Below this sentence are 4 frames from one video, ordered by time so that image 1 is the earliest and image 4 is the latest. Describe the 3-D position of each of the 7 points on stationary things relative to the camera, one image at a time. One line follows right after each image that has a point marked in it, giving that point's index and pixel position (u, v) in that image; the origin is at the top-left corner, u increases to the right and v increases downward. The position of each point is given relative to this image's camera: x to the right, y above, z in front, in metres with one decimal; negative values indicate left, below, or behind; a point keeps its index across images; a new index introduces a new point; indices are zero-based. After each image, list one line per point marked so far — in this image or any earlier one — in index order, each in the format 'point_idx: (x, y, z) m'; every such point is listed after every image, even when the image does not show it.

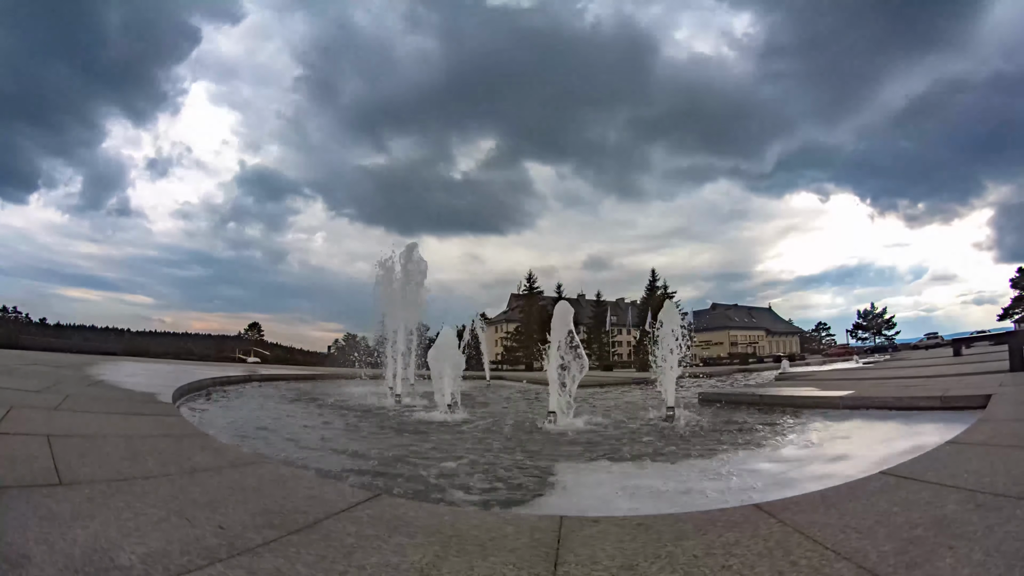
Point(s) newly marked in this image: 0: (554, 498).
0: (+0.5, -1.9, +4.3) m
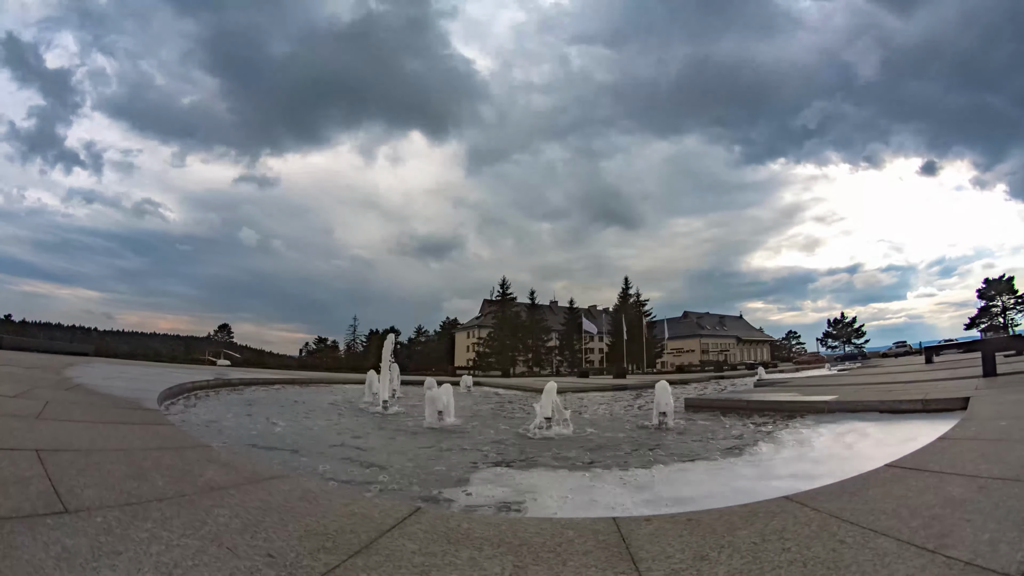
0: (+0.8, -2.1, +4.7) m
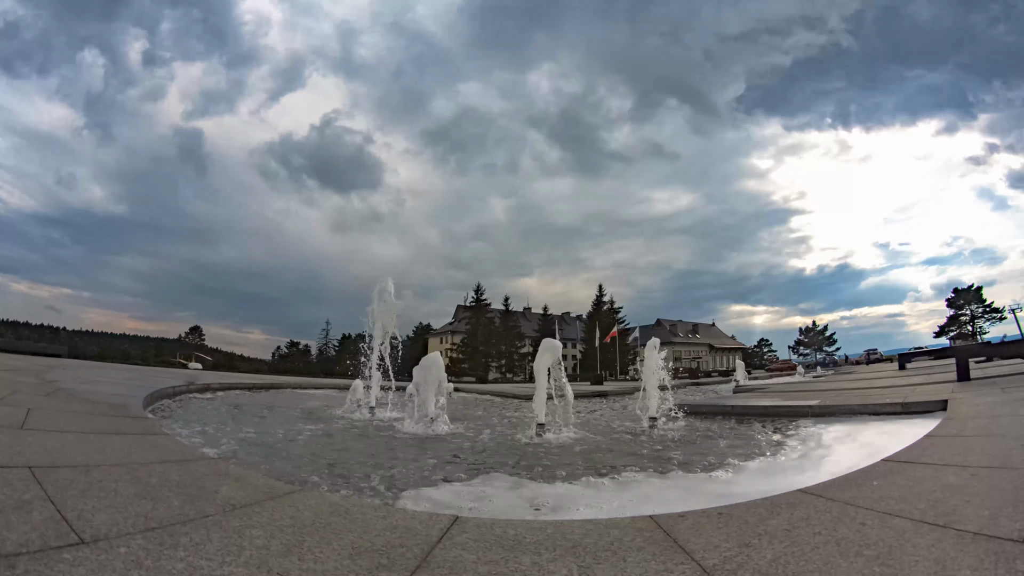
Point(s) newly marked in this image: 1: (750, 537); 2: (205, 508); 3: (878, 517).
0: (+1.0, -2.2, +4.8) m
1: (+1.9, -1.9, +3.8) m
2: (-2.2, -1.6, +3.5) m
3: (+2.8, -1.7, +3.6) m
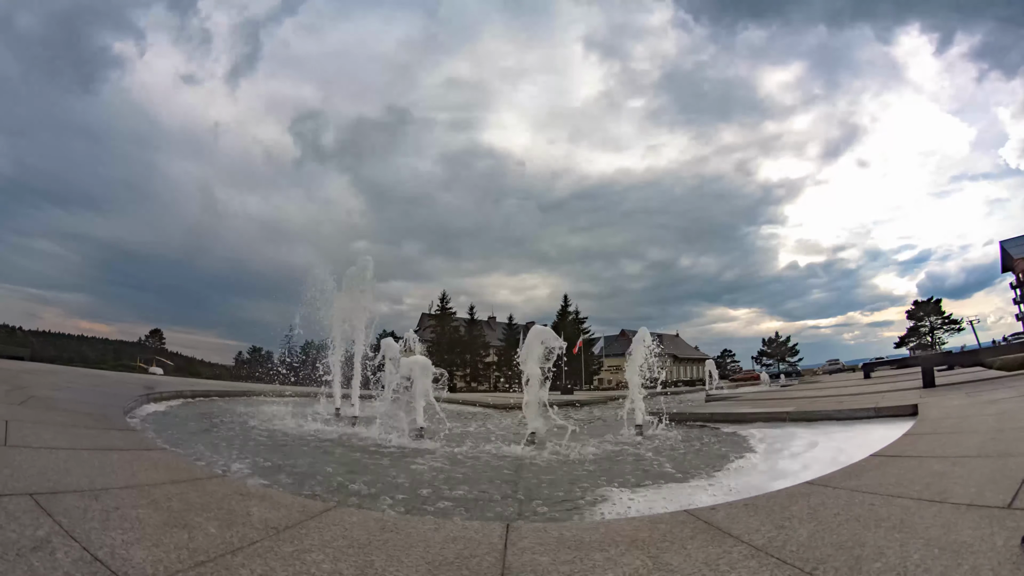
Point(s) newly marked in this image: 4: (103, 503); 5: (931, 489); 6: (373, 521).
0: (+1.2, -2.2, +4.9) m
1: (+2.3, -2.0, +4.1) m
2: (-1.6, -1.5, +2.9) m
3: (+3.3, -1.9, +4.2) m
4: (-2.2, -1.1, +2.5) m
5: (+3.6, -1.8, +4.1) m
6: (-1.0, -1.7, +3.5) m
